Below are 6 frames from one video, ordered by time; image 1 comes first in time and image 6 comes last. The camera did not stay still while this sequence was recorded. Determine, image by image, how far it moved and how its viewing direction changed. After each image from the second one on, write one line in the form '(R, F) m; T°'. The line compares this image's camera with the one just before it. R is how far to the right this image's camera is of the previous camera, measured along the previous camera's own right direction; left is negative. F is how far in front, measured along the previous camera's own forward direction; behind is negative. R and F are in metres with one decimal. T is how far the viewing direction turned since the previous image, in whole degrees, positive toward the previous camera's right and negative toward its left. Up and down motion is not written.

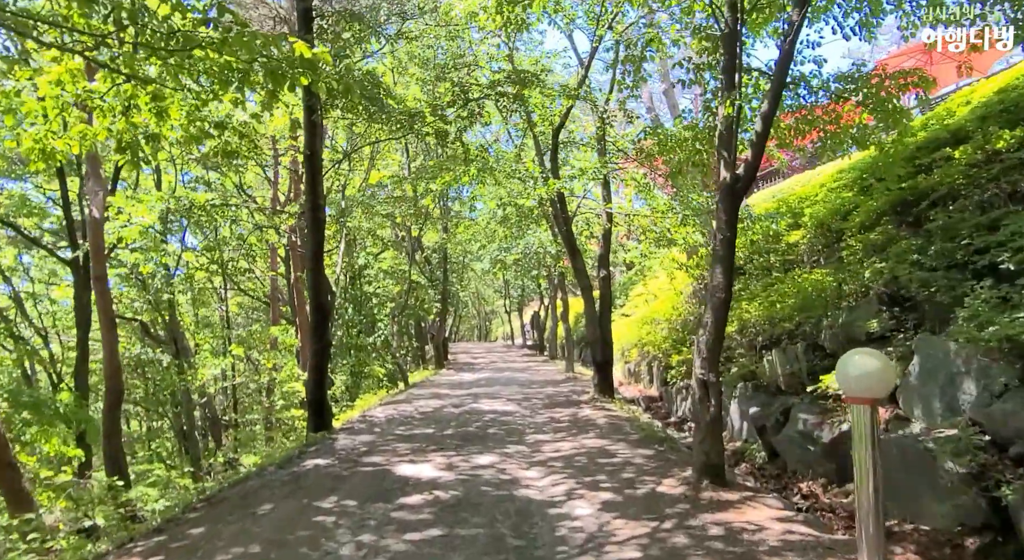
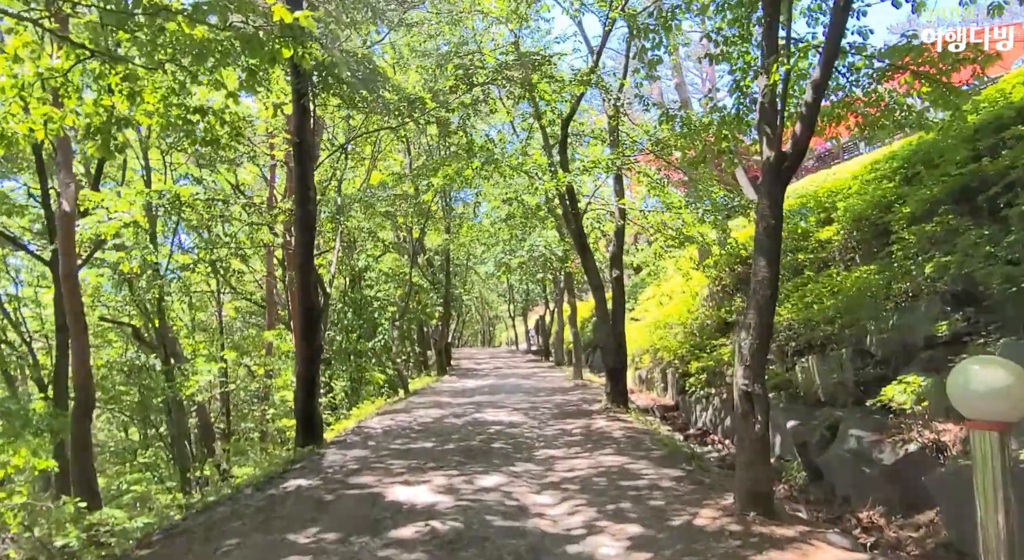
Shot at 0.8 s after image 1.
(-0.1, +0.9) m; 0°
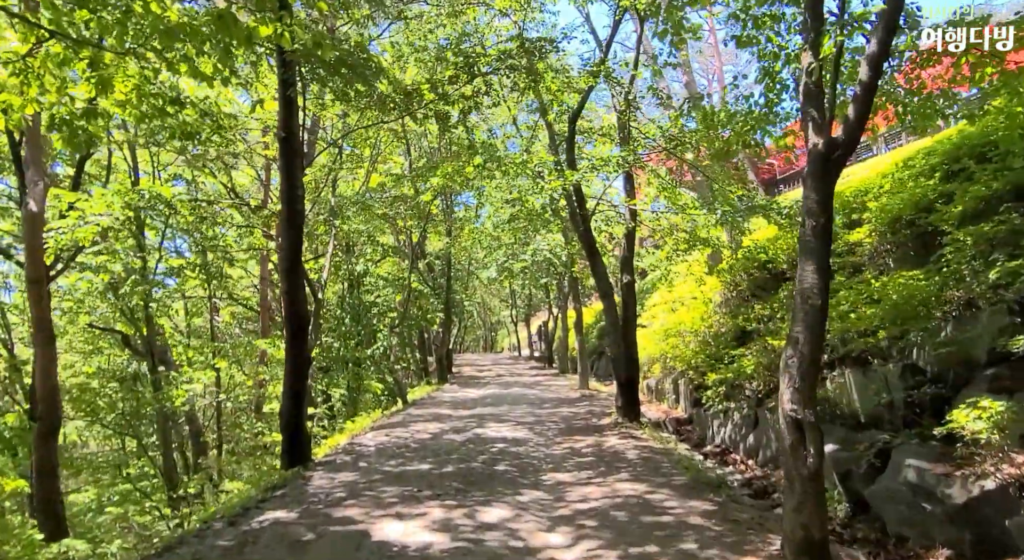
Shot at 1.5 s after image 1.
(0.0, +0.8) m; 0°
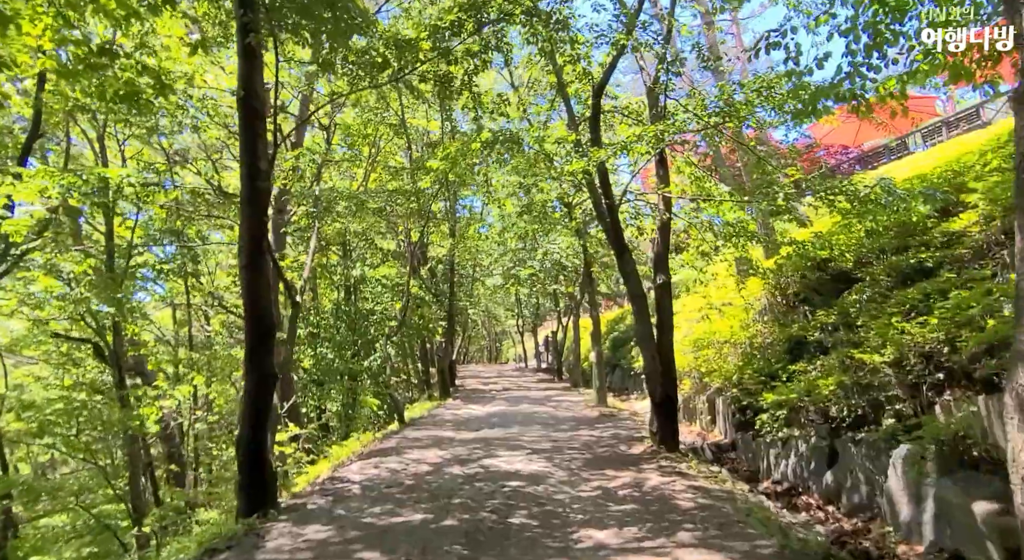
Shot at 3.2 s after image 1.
(-0.2, +1.9) m; 0°
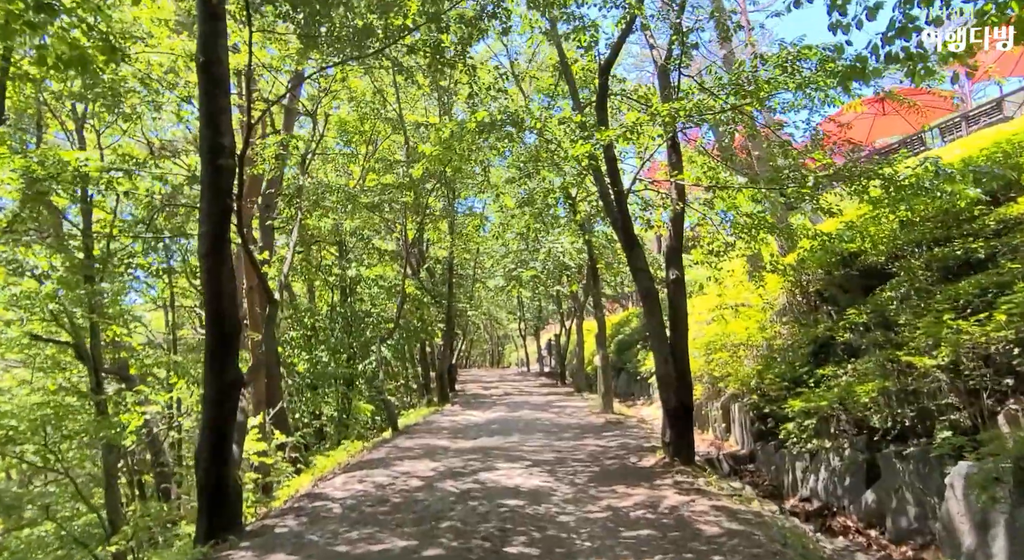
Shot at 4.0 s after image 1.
(0.0, +0.9) m; 0°
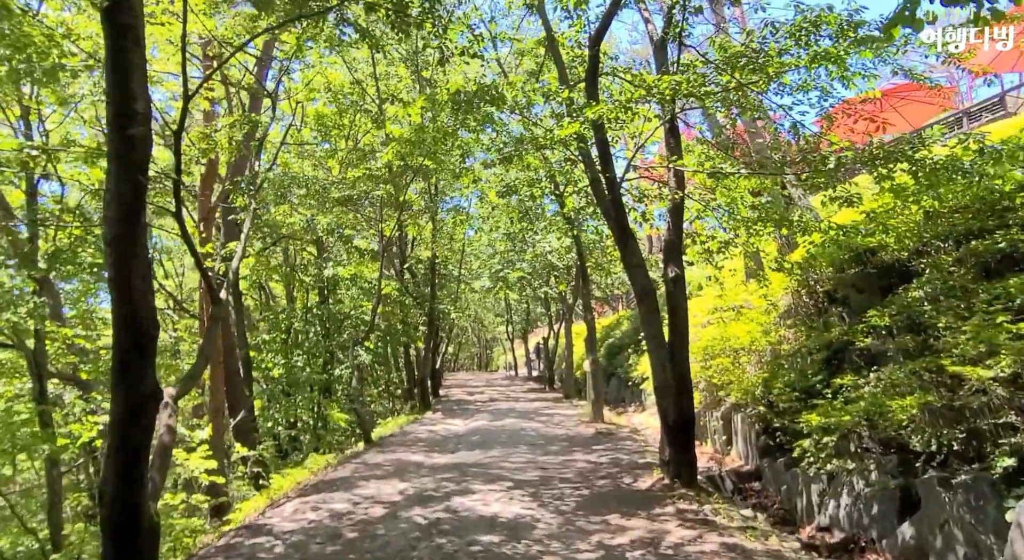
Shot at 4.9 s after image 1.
(+0.1, +1.1) m; +1°
